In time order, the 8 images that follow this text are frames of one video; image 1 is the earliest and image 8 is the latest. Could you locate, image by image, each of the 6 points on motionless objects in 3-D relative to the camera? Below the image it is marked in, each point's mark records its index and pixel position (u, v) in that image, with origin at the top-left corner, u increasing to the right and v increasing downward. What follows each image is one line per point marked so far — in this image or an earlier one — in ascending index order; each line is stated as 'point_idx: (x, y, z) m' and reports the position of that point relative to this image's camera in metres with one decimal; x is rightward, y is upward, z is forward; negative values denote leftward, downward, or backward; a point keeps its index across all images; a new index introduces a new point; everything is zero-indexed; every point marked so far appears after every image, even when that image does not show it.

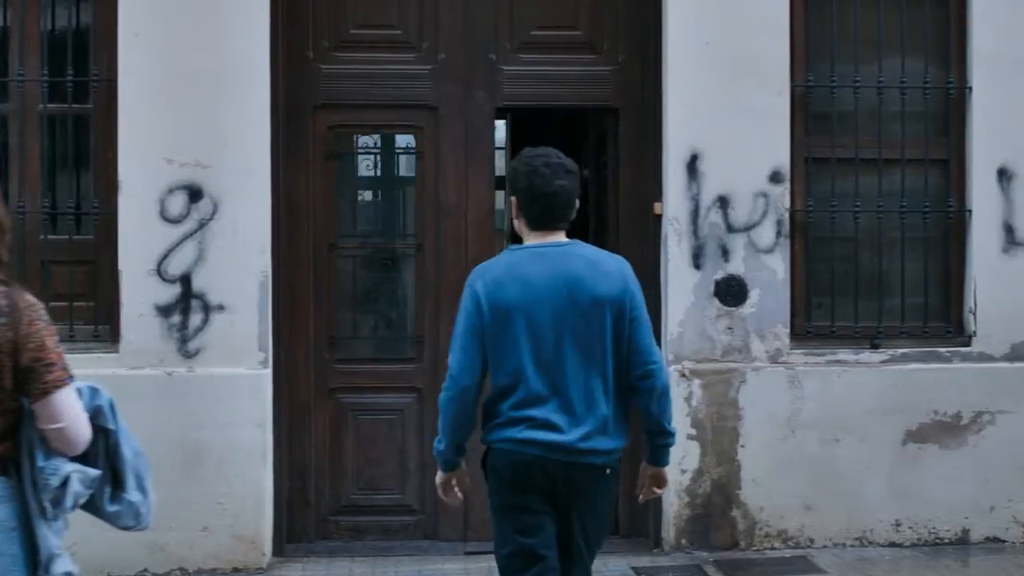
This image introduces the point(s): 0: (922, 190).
0: (+1.5, +0.4, +6.7) m
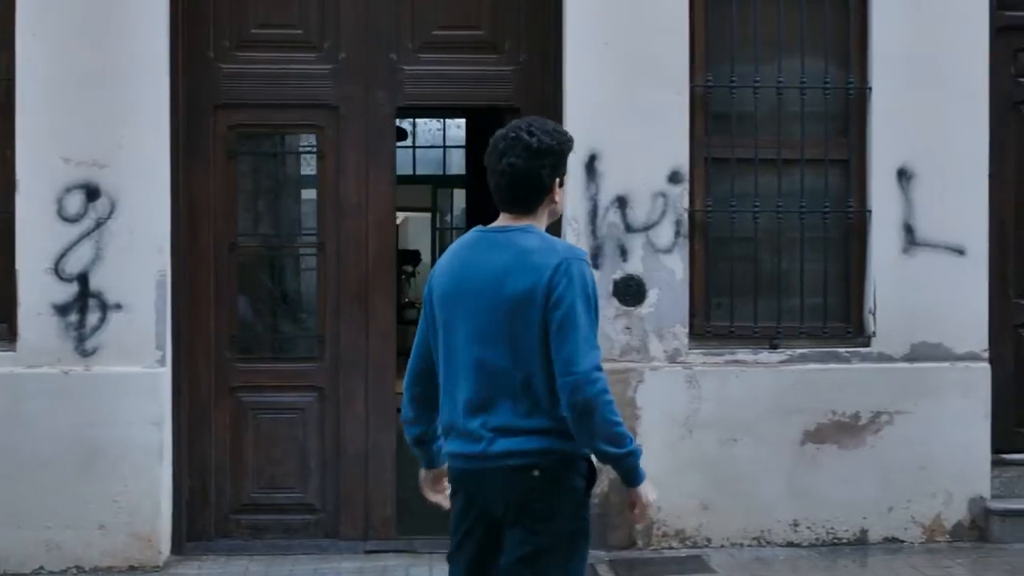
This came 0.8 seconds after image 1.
0: (+1.1, +0.4, +6.7) m
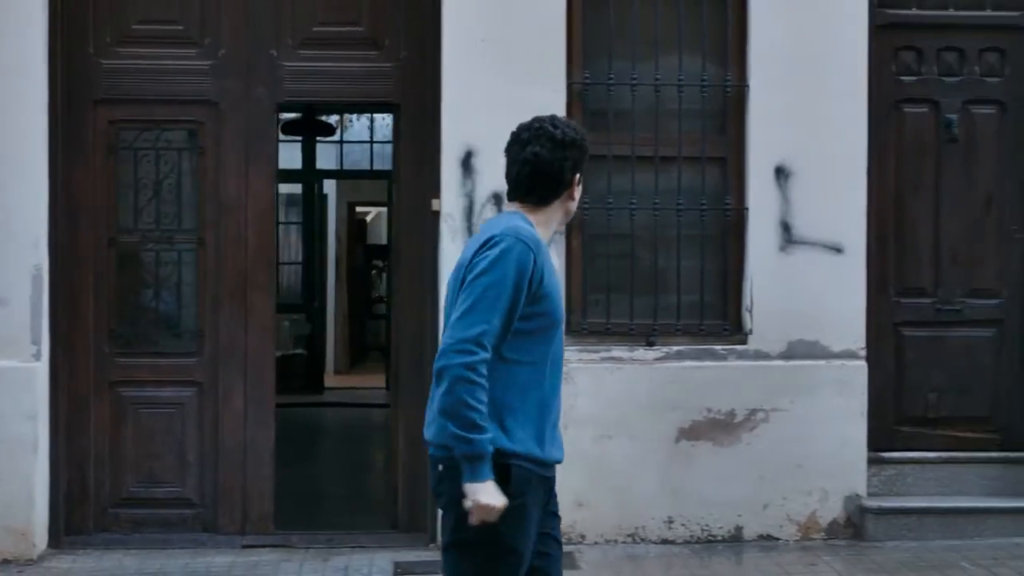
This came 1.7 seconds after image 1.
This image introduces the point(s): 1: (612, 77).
0: (+0.7, +0.4, +6.7) m
1: (+0.4, +0.8, +6.6) m
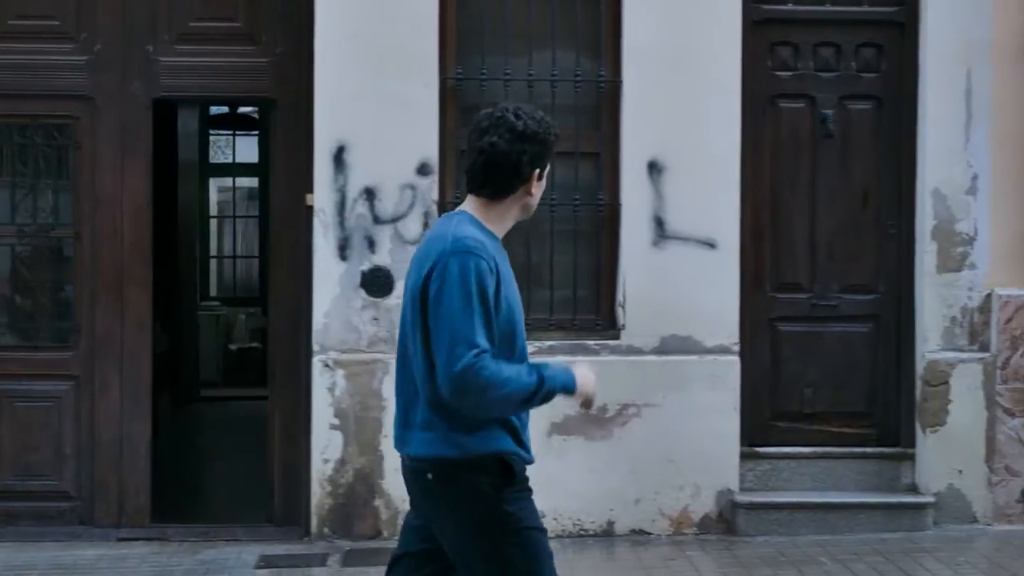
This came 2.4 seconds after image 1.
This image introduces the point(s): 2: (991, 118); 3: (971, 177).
0: (+0.2, +0.4, +6.7) m
1: (-0.1, +0.8, +6.7) m
2: (+1.8, +0.6, +6.6) m
3: (+1.7, +0.4, +6.7) m
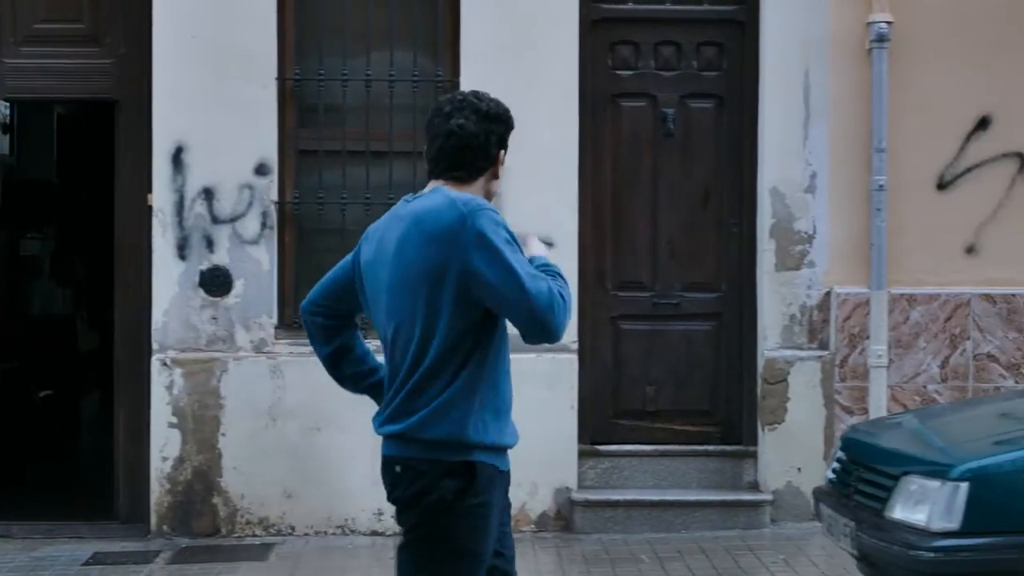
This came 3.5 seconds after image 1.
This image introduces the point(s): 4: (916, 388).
0: (-0.4, +0.4, +6.8) m
1: (-0.7, +0.8, +6.7) m
2: (+1.2, +0.6, +6.7) m
3: (+1.1, +0.4, +6.7) m
4: (+1.5, -0.4, +6.7) m
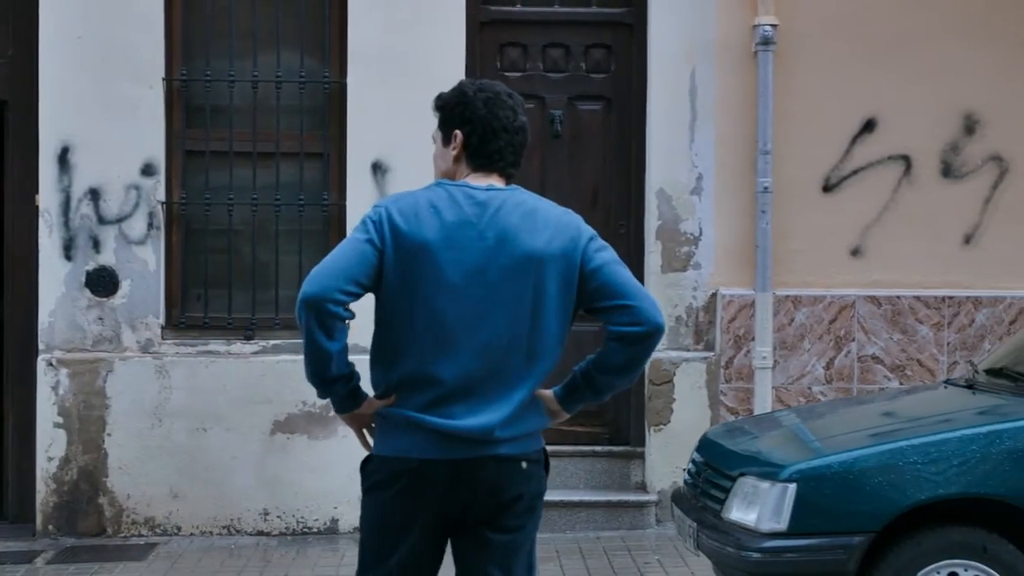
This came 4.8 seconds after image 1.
0: (-0.8, +0.4, +6.8) m
1: (-1.1, +0.8, +6.7) m
2: (+0.8, +0.6, +6.7) m
3: (+0.7, +0.4, +6.7) m
4: (+1.1, -0.4, +6.7) m
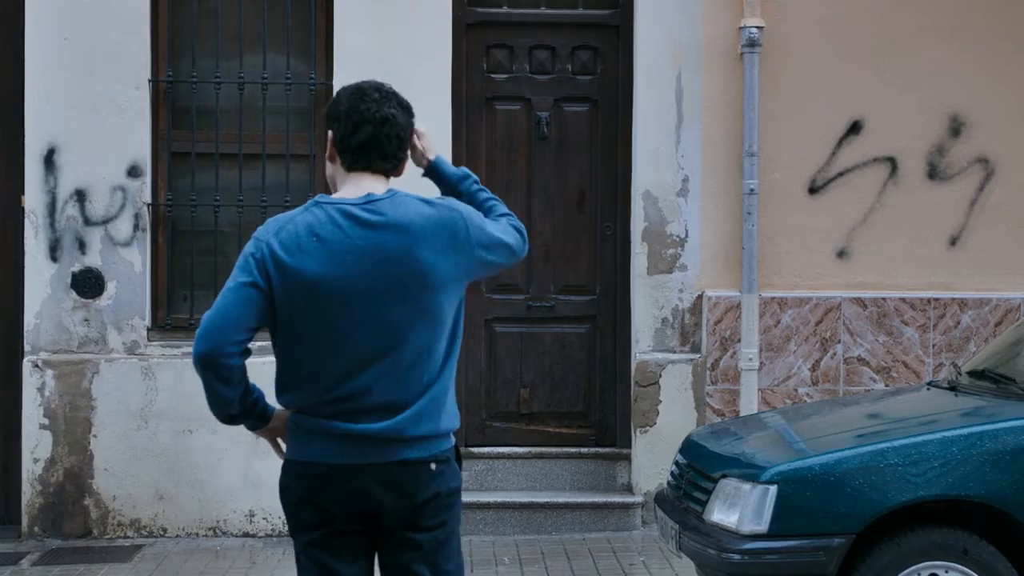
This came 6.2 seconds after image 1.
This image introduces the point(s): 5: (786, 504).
0: (-0.9, +0.4, +6.8) m
1: (-1.2, +0.8, +6.7) m
2: (+0.7, +0.6, +6.7) m
3: (+0.6, +0.4, +6.7) m
4: (+1.0, -0.4, +6.7) m
5: (+0.7, -0.5, +4.2) m
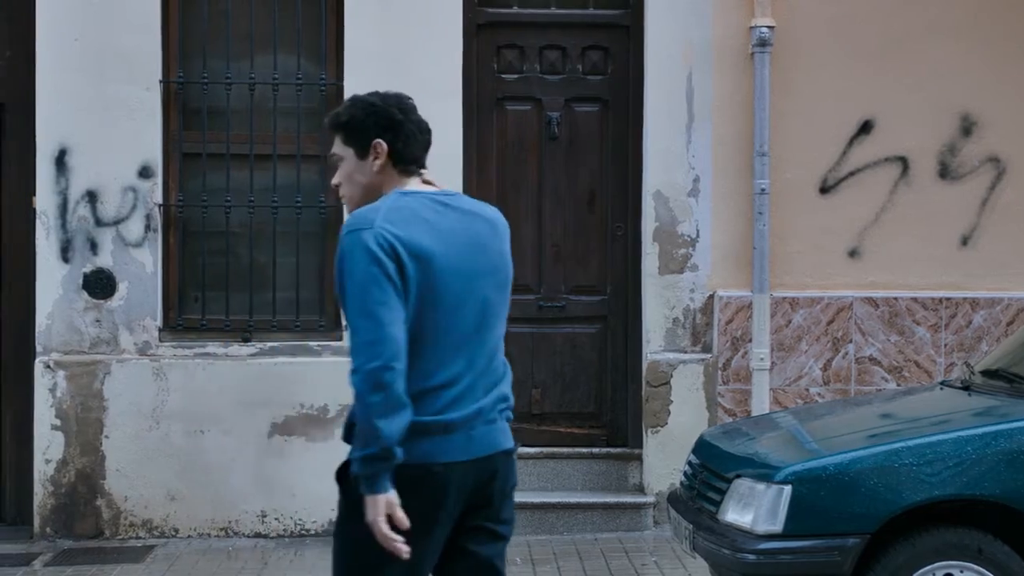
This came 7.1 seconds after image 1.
0: (-0.8, +0.4, +6.8) m
1: (-1.1, +0.8, +6.7) m
2: (+0.8, +0.6, +6.7) m
3: (+0.7, +0.4, +6.7) m
4: (+1.1, -0.4, +6.7) m
5: (+0.7, -0.5, +4.2) m
